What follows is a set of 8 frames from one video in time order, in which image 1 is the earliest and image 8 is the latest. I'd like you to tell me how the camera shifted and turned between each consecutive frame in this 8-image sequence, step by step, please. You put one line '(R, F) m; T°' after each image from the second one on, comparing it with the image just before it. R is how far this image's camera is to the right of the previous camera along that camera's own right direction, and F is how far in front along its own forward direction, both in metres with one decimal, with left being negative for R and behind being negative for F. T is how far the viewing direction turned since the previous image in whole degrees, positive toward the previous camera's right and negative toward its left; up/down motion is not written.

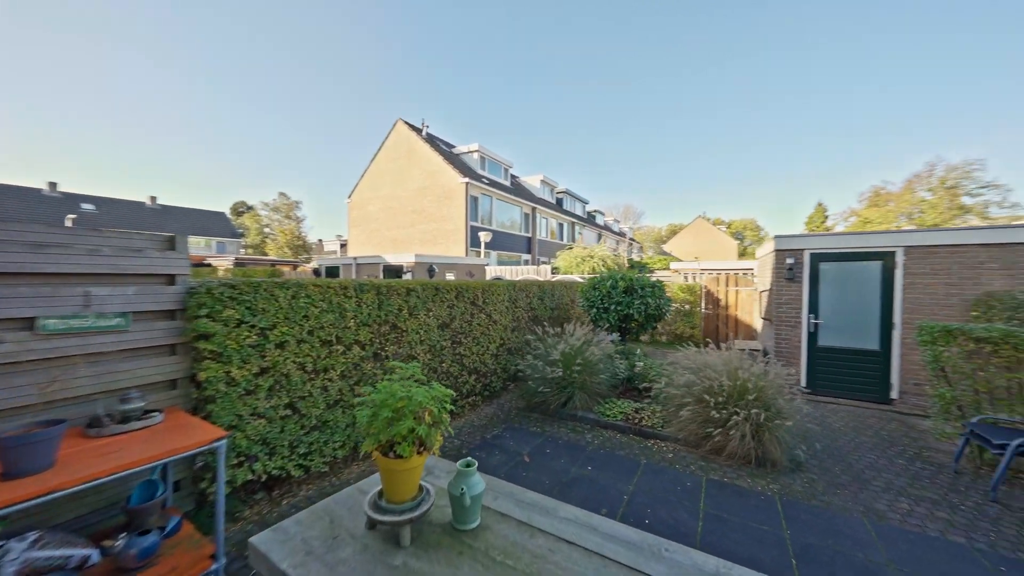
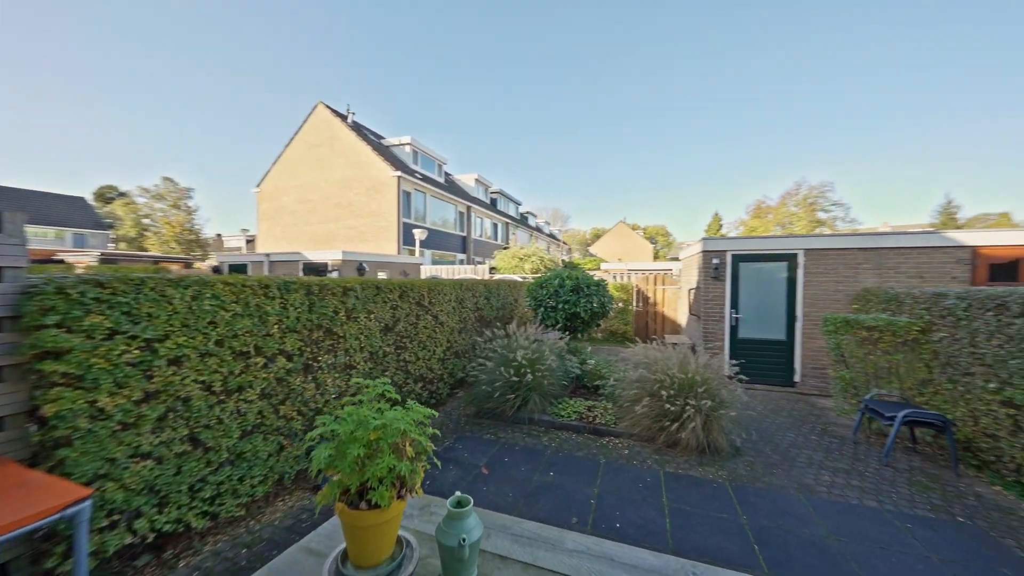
(-0.3, +0.3) m; +11°
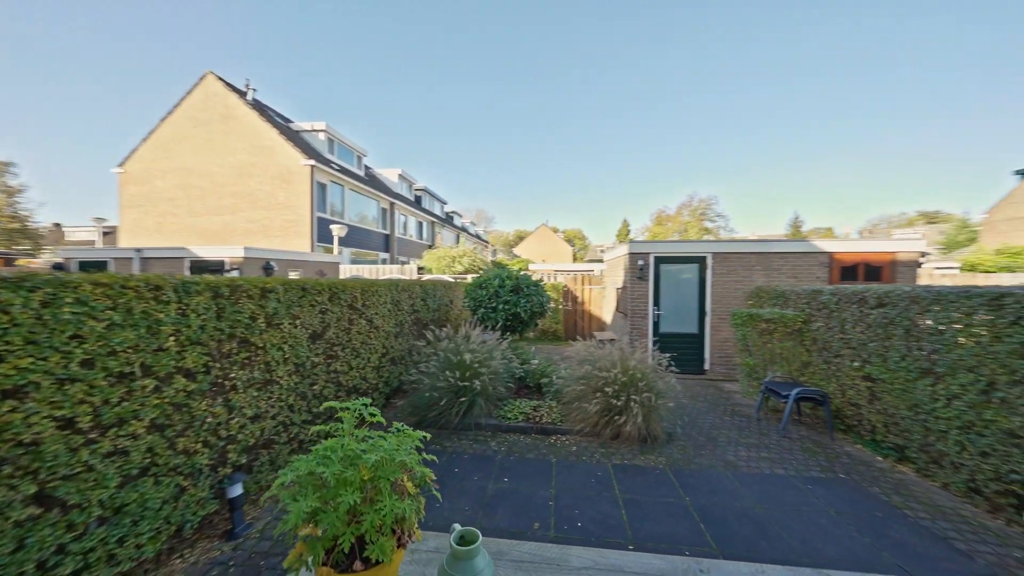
(-0.3, +0.2) m; +12°
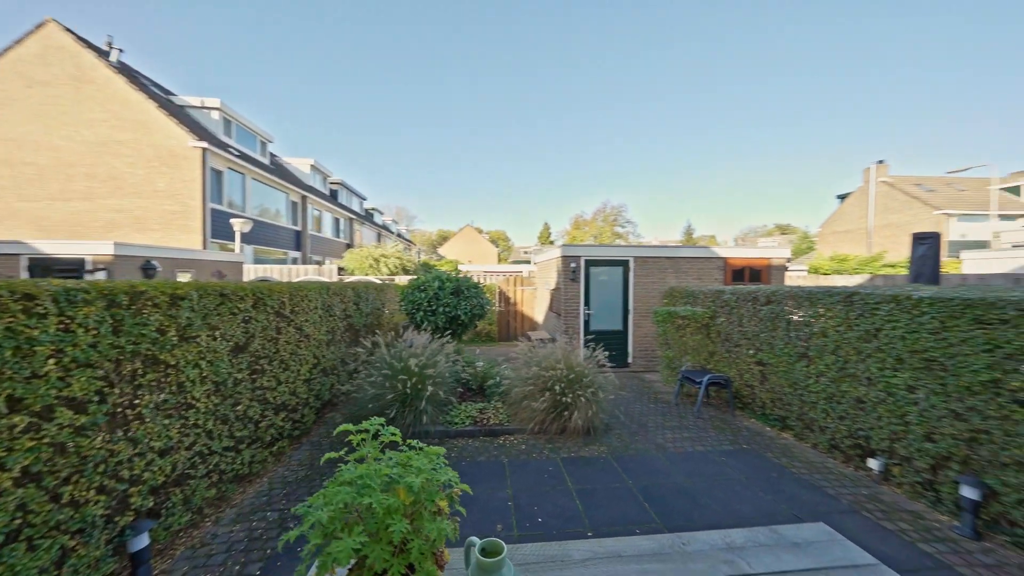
(-0.3, 0.0) m; +12°
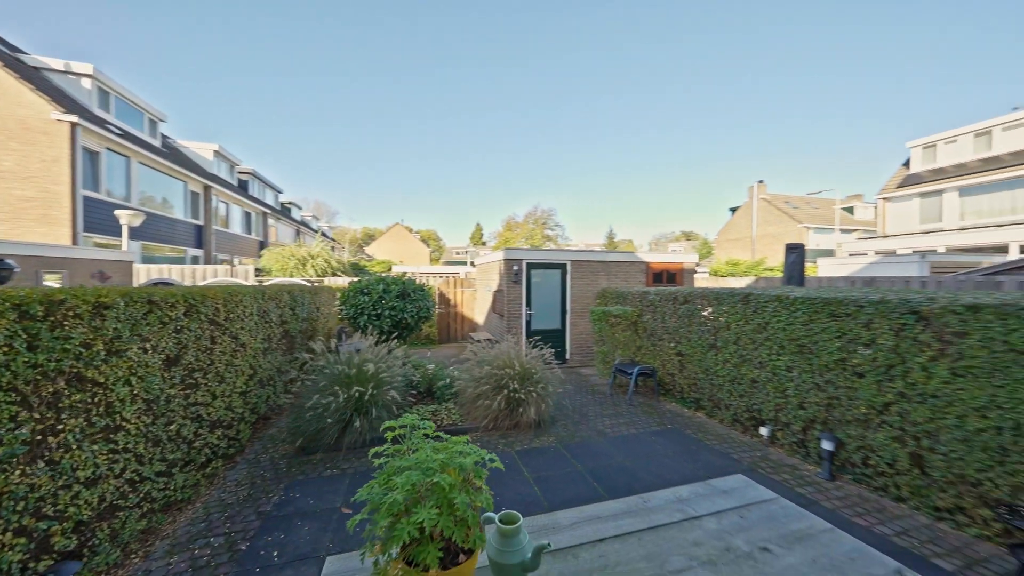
(-0.3, -0.2) m; +11°
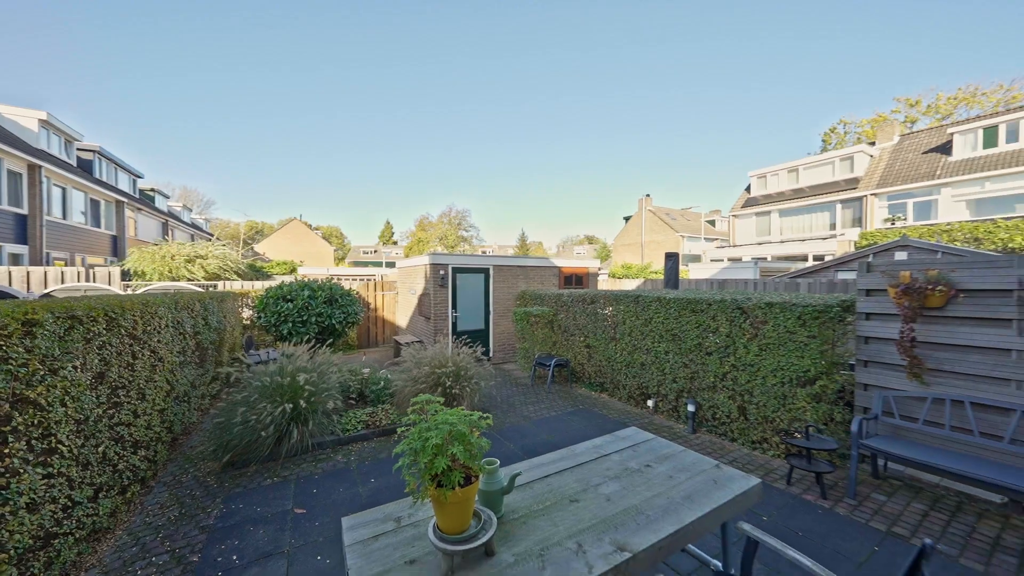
(-0.3, -0.5) m; +14°
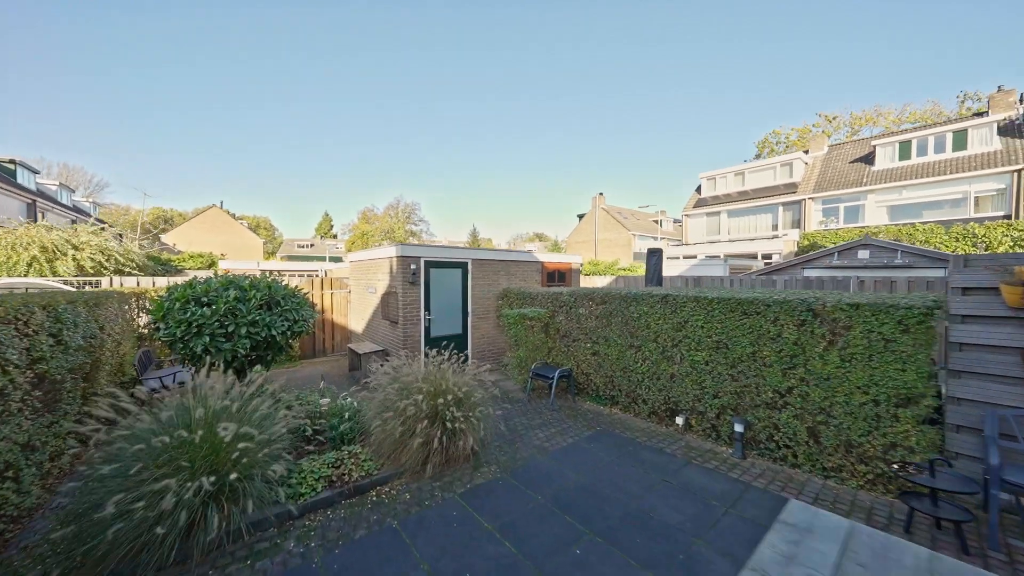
(-0.8, +1.3) m; +9°
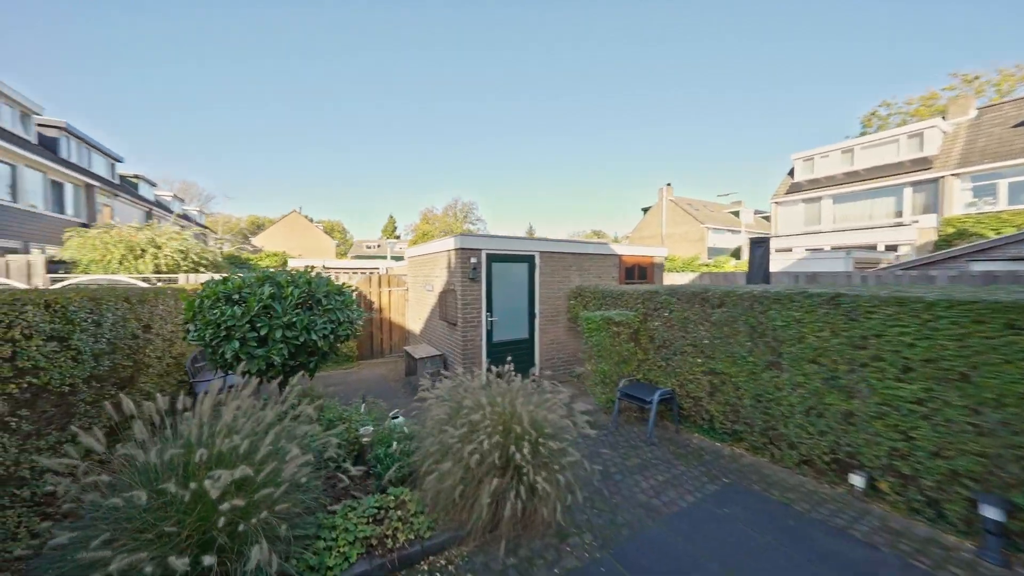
(-0.4, +1.1) m; -9°
